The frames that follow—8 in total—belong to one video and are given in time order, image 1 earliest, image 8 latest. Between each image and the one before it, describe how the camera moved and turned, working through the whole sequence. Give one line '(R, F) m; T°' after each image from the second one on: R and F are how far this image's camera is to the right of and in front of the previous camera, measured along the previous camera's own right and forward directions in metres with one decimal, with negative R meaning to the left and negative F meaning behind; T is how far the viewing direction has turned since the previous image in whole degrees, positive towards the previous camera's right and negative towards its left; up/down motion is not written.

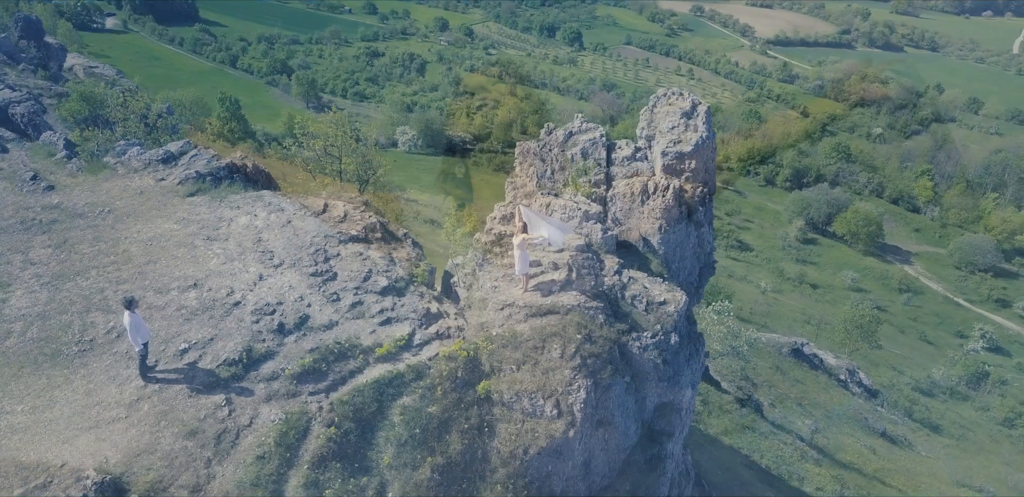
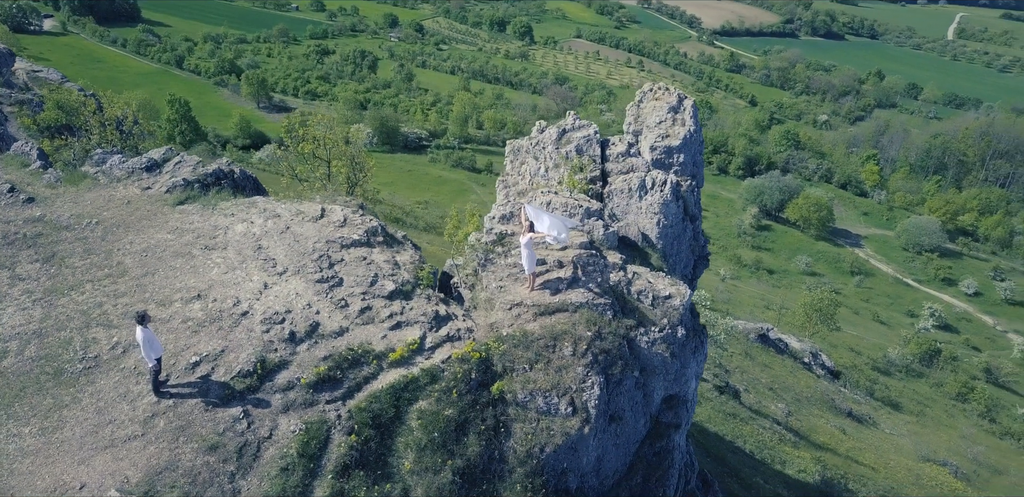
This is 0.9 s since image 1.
(-1.1, 0.0) m; +3°
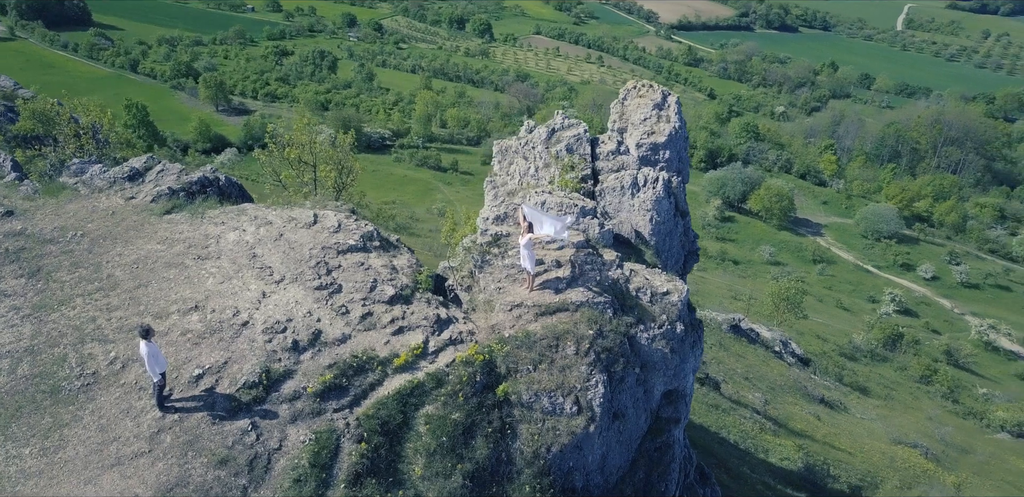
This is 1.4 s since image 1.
(-0.8, 0.0) m; +3°
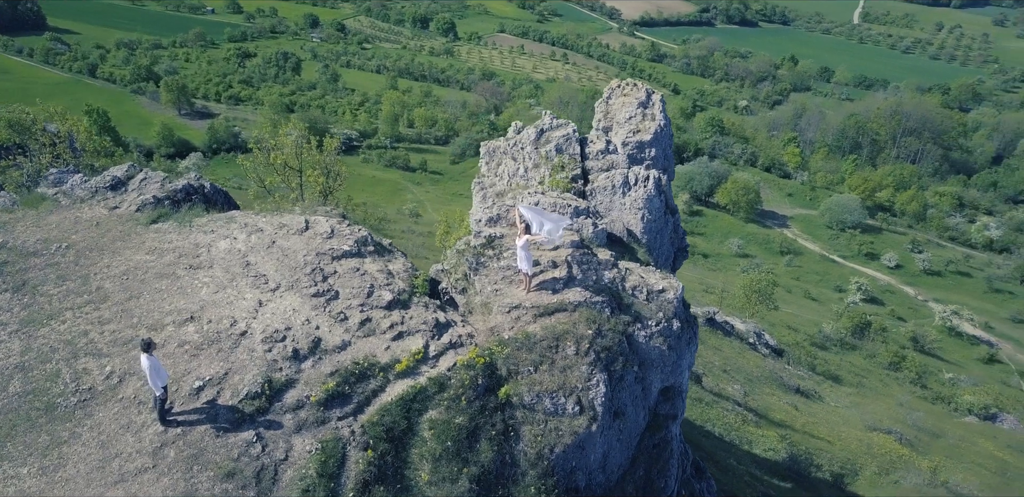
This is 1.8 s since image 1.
(-0.6, 0.0) m; +2°
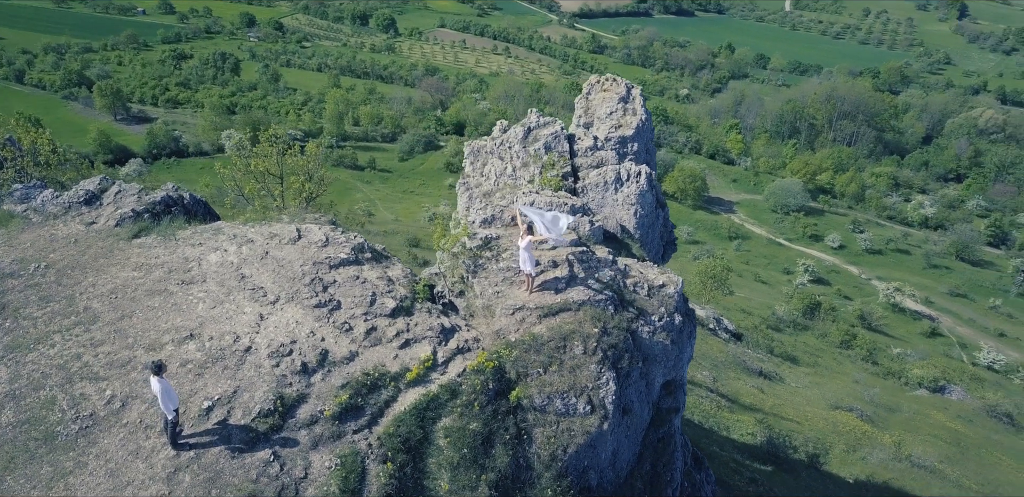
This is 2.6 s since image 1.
(-1.2, +0.2) m; +4°
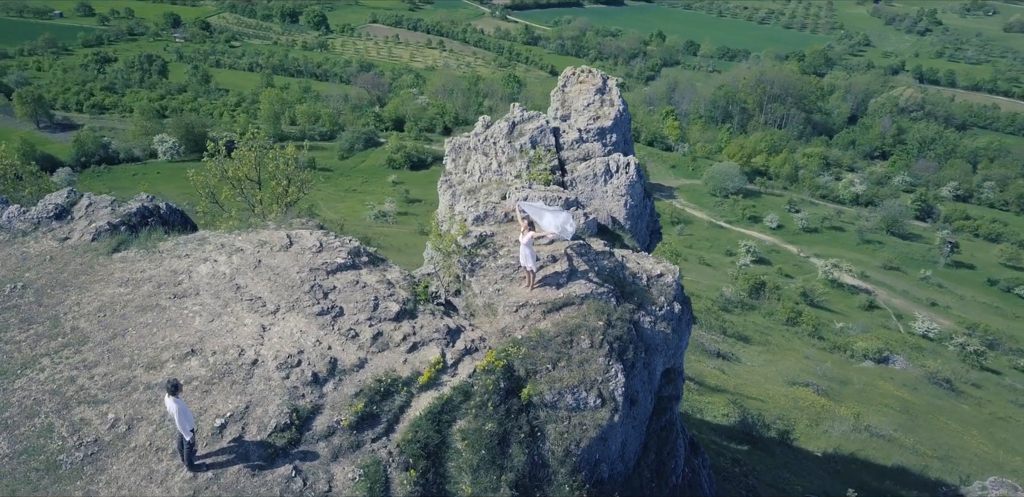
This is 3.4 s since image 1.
(-1.3, +0.2) m; +4°
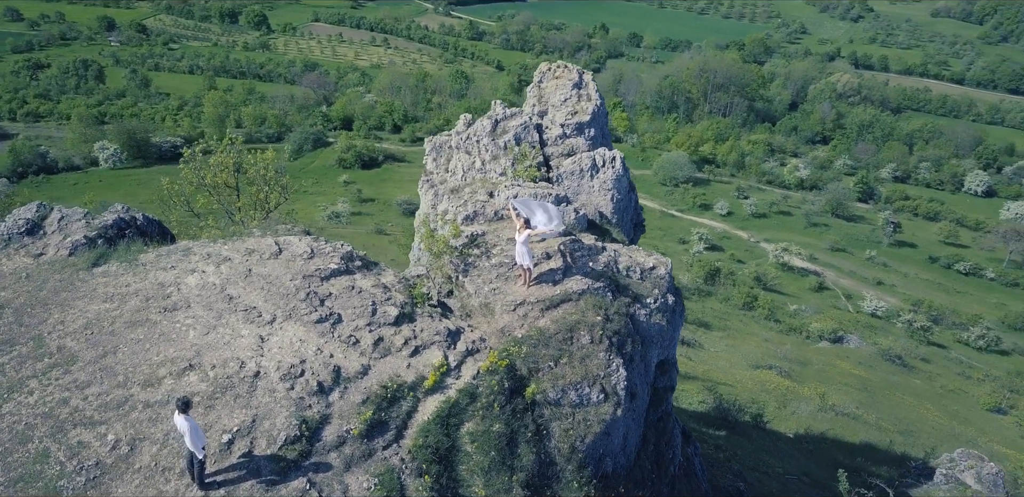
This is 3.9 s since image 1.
(-0.9, +0.1) m; +3°
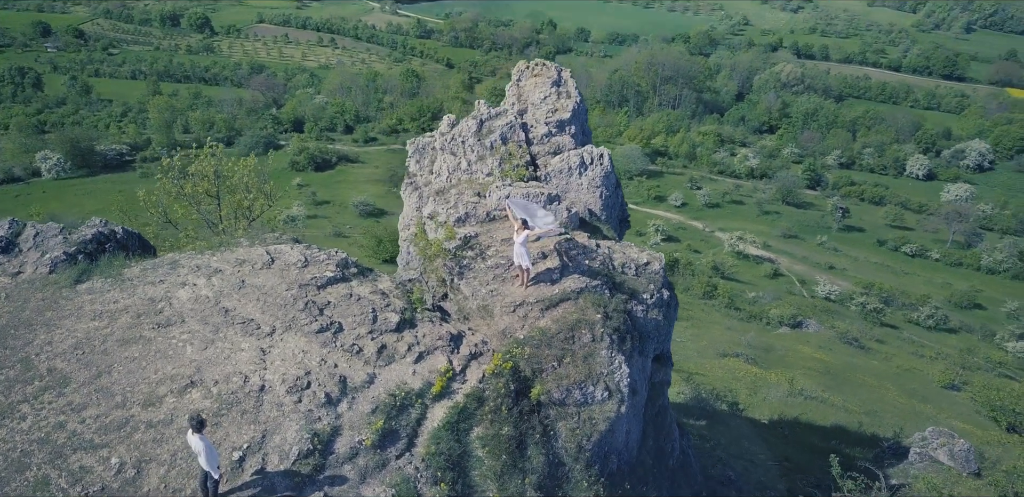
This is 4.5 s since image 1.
(-0.9, +0.1) m; +3°
